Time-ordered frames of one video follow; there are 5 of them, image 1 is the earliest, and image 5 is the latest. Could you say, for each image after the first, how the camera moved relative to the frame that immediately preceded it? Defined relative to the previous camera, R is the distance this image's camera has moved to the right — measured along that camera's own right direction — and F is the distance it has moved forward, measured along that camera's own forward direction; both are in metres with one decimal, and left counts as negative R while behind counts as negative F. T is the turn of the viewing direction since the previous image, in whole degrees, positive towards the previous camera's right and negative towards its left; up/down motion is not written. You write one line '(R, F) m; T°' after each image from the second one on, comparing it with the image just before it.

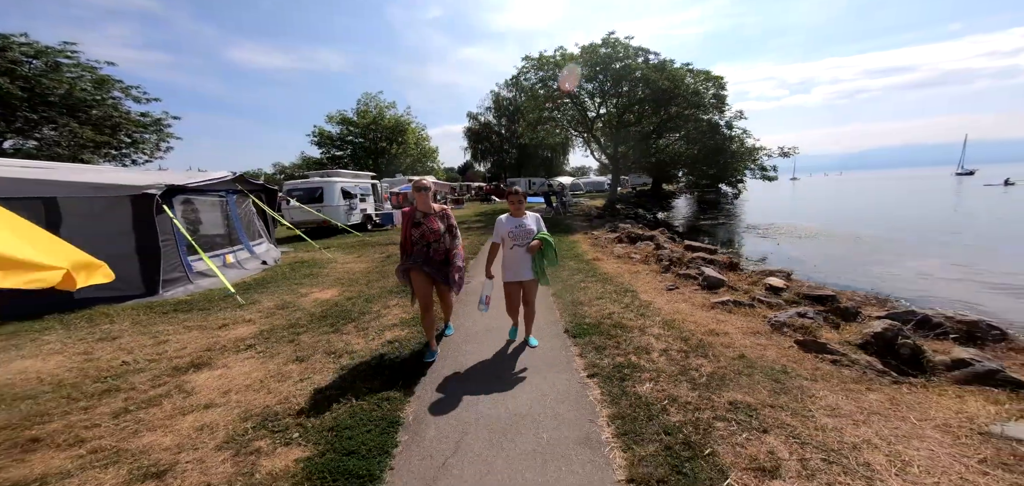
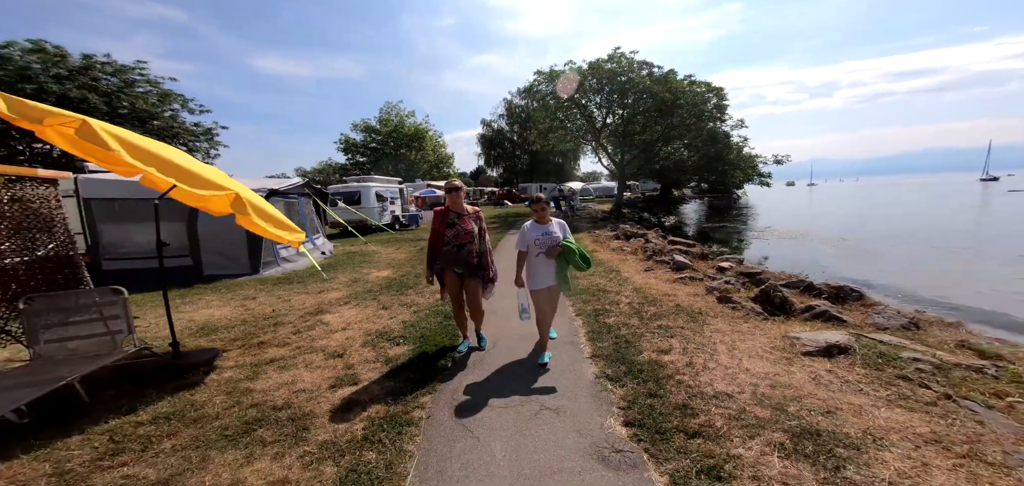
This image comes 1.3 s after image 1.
(-0.1, -1.9) m; -2°
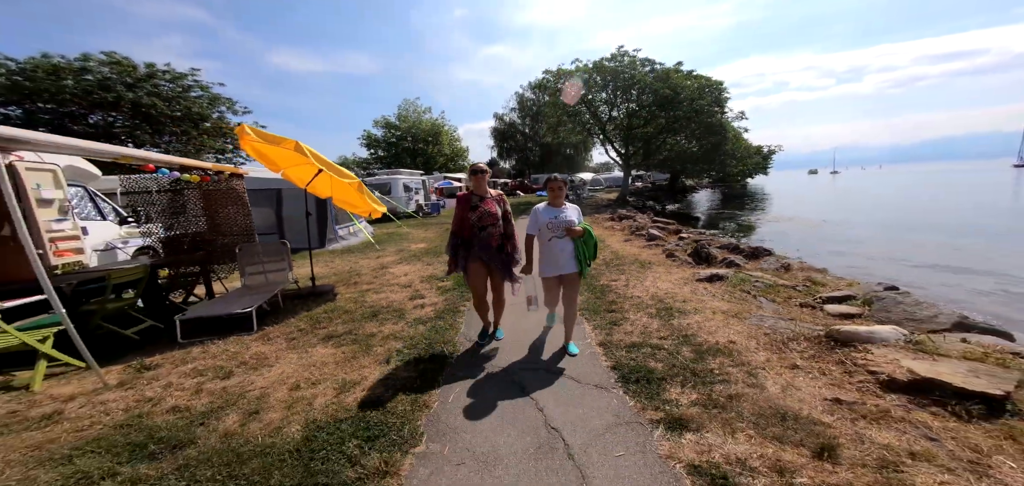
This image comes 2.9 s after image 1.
(+0.1, -2.3) m; -2°
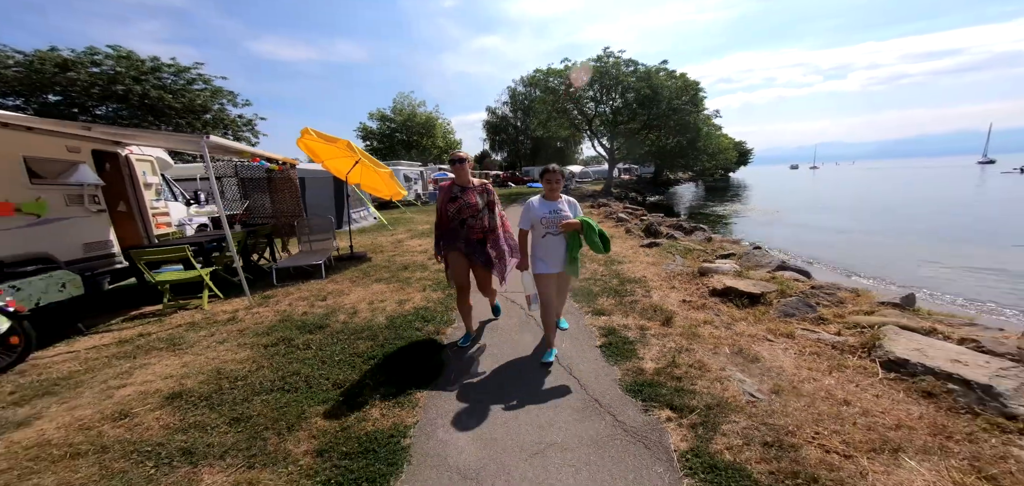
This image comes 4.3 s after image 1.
(-0.1, -2.0) m; +1°
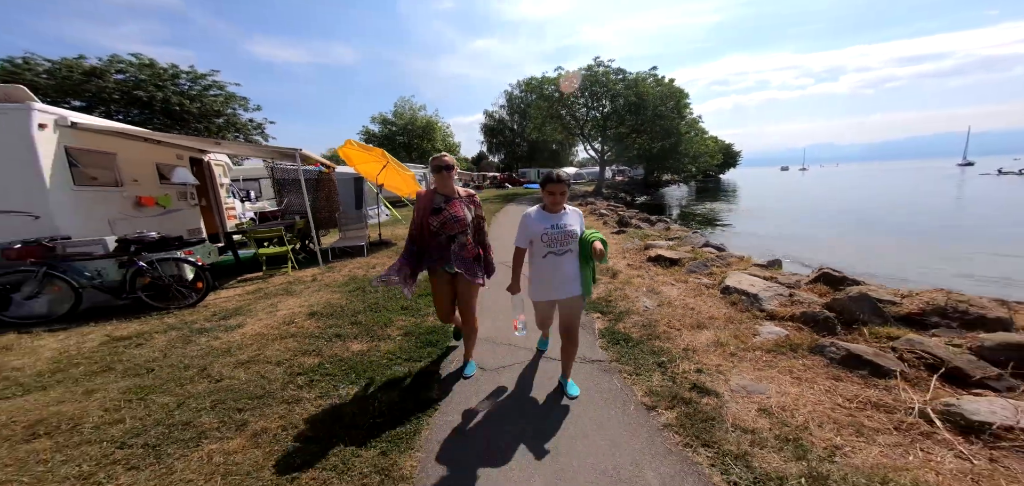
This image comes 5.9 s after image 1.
(0.0, -2.1) m; +1°
